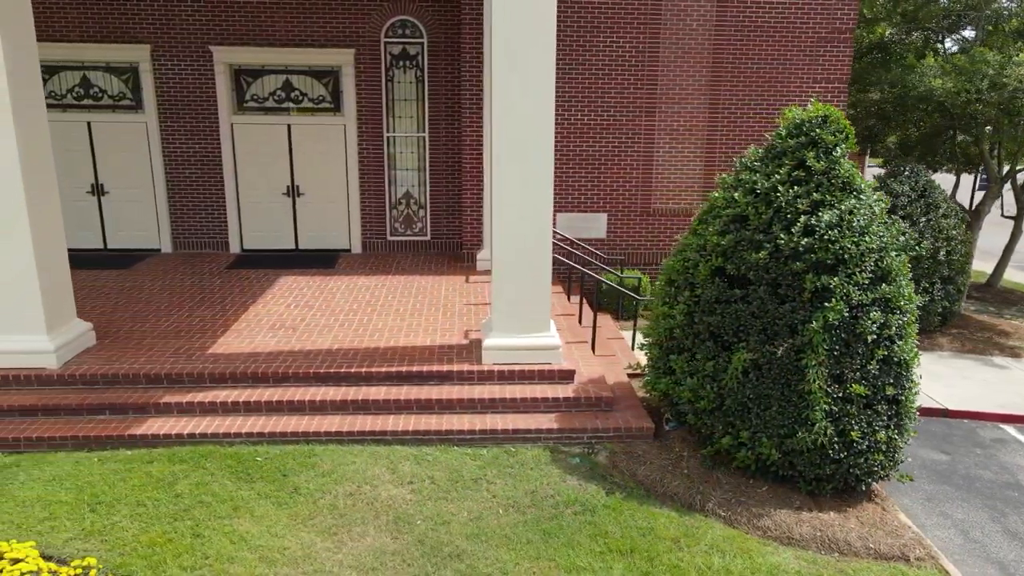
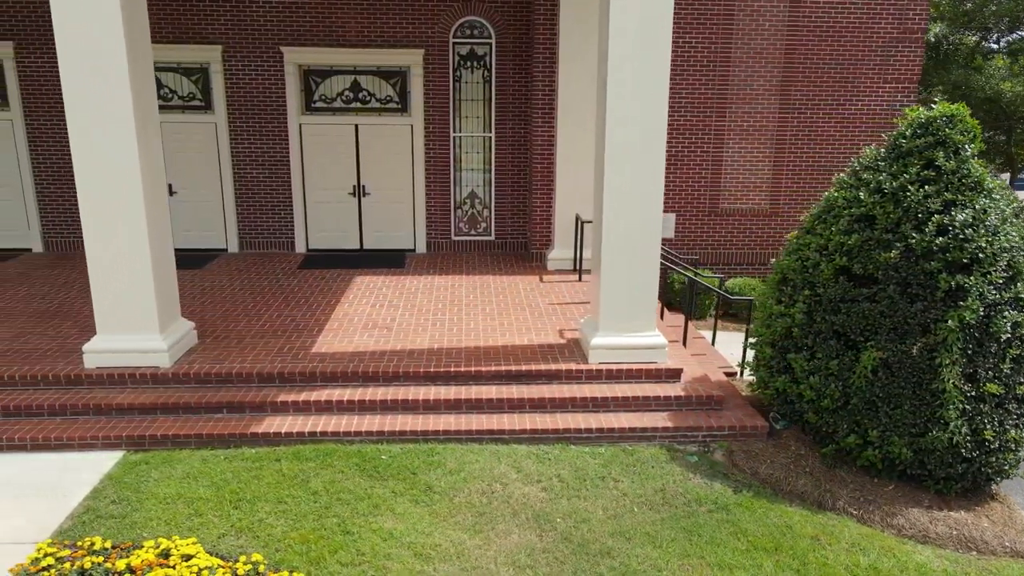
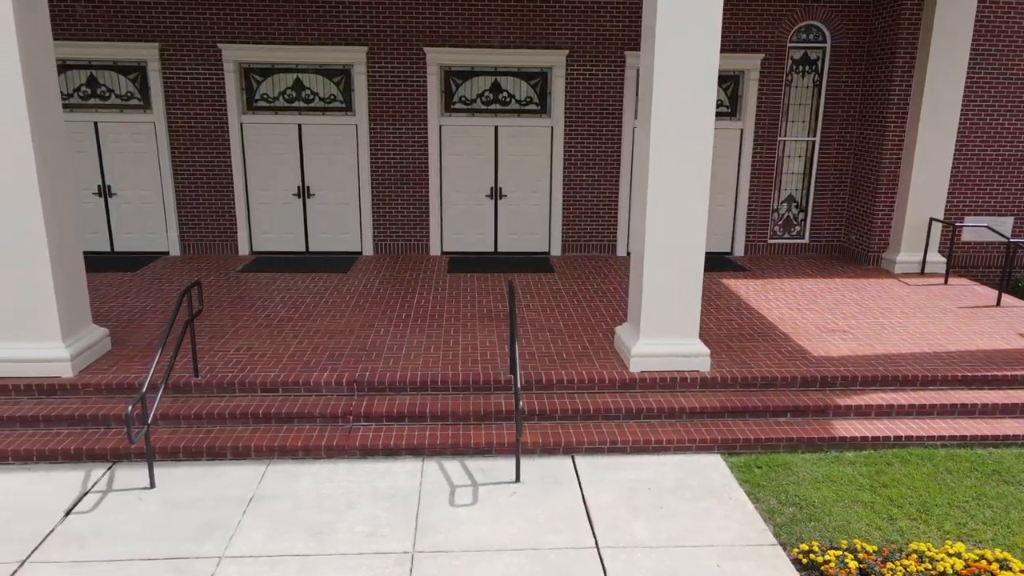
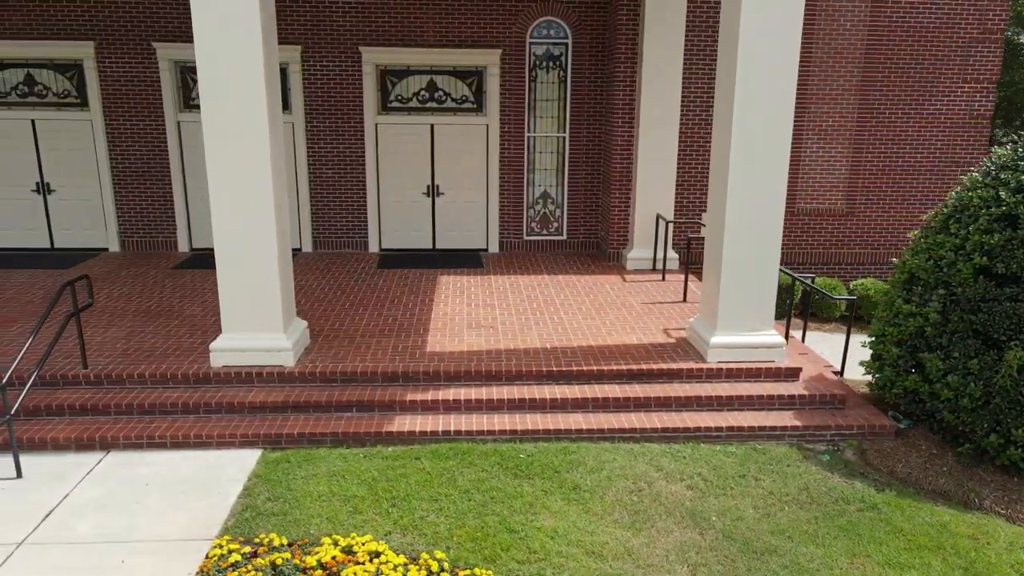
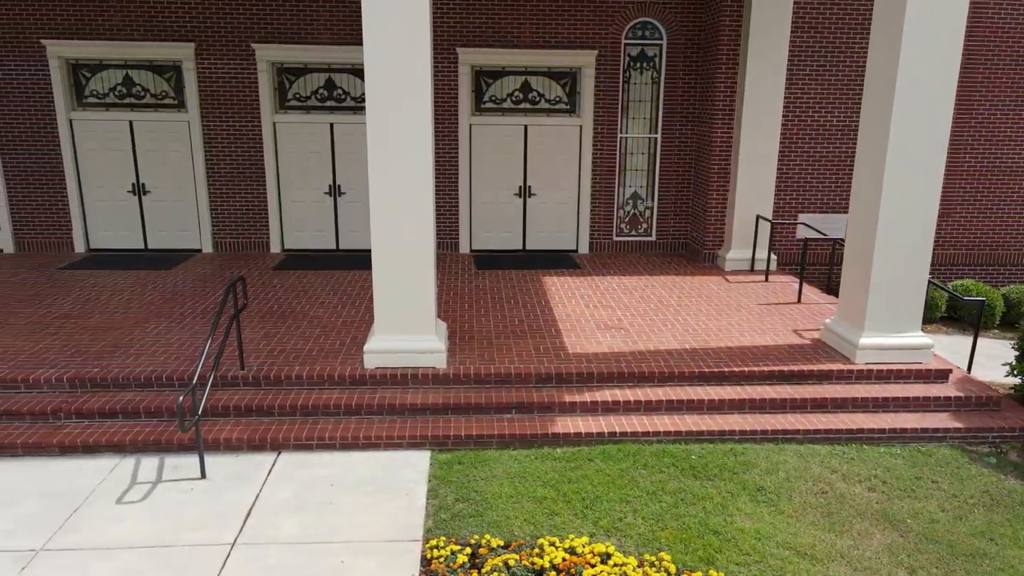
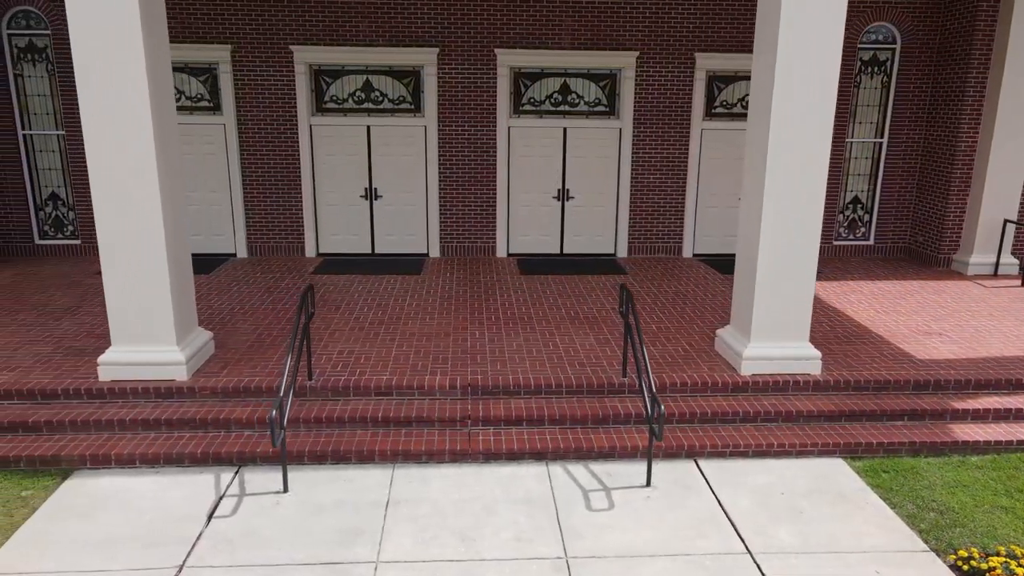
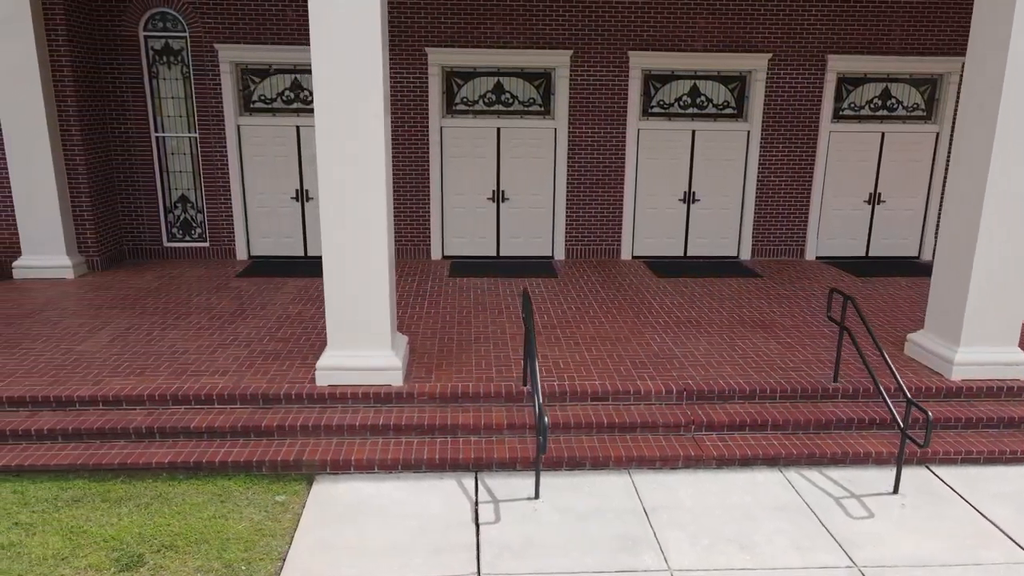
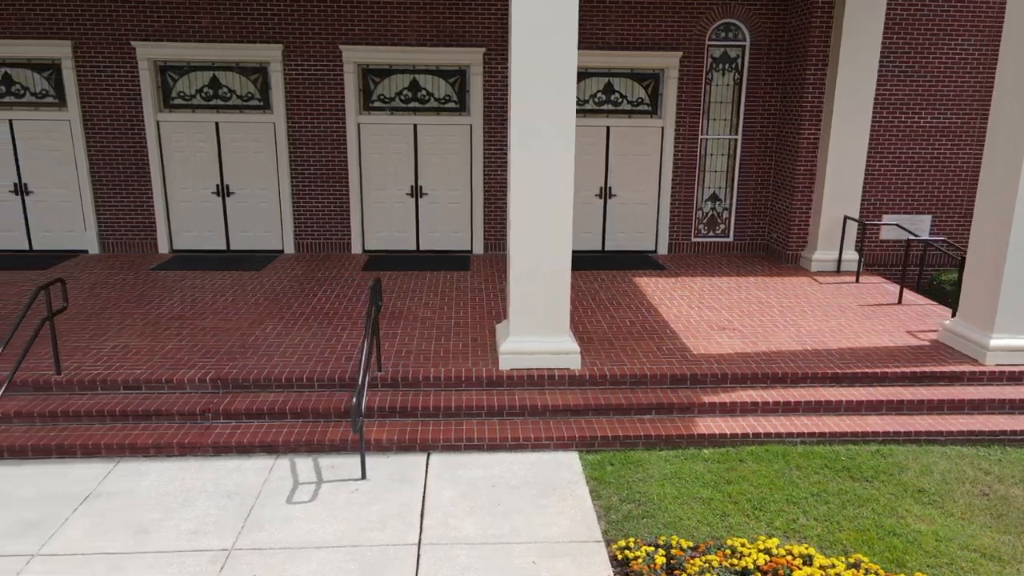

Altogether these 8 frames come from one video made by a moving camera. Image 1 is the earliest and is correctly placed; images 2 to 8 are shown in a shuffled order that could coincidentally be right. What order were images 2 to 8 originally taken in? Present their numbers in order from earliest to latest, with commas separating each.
2, 4, 5, 8, 3, 6, 7
